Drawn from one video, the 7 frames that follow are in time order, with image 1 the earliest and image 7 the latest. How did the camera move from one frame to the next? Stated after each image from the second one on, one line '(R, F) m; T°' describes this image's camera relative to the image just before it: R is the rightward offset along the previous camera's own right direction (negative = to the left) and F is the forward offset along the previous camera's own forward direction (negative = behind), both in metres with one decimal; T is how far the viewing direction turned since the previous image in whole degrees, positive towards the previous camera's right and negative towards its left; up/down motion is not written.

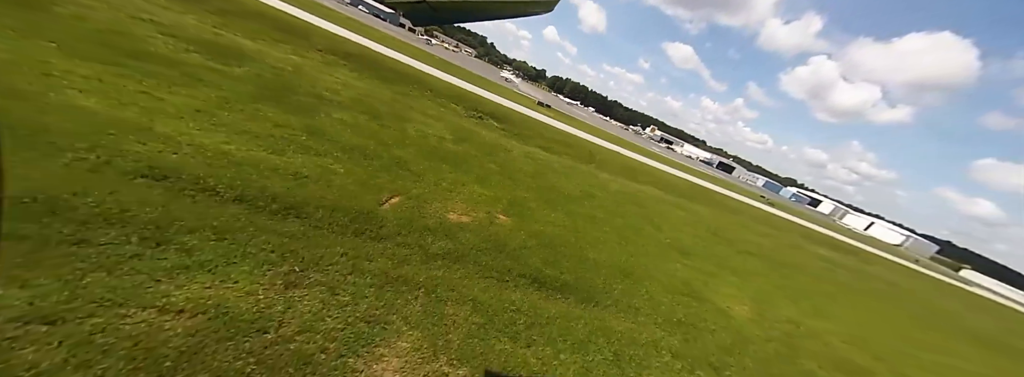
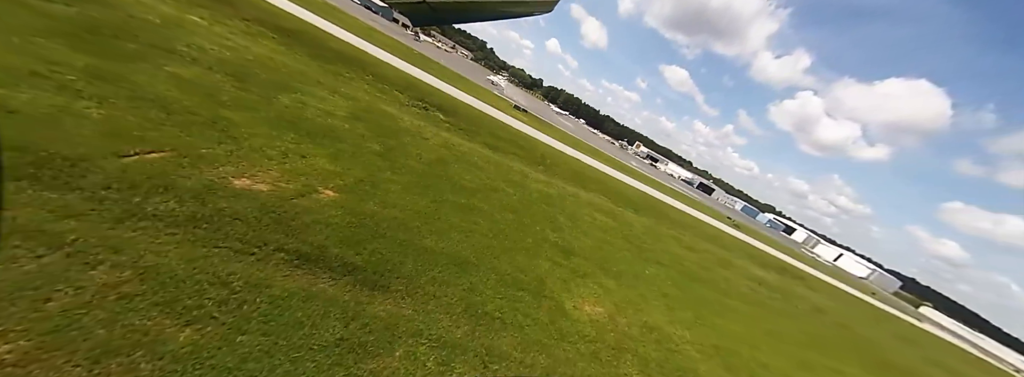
(+1.6, +0.1) m; +3°
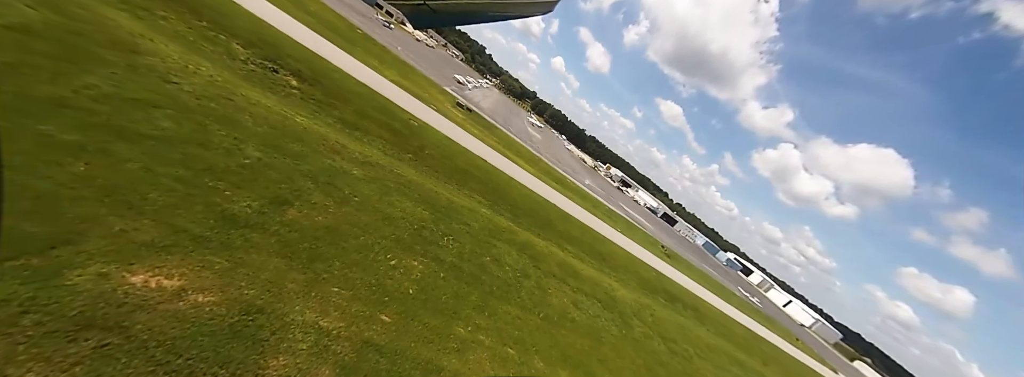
(+4.1, +0.3) m; +5°
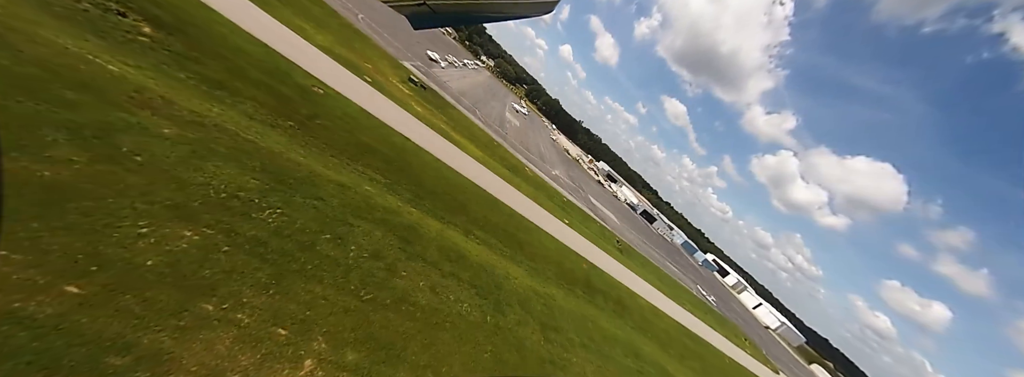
(+3.5, +0.4) m; +2°
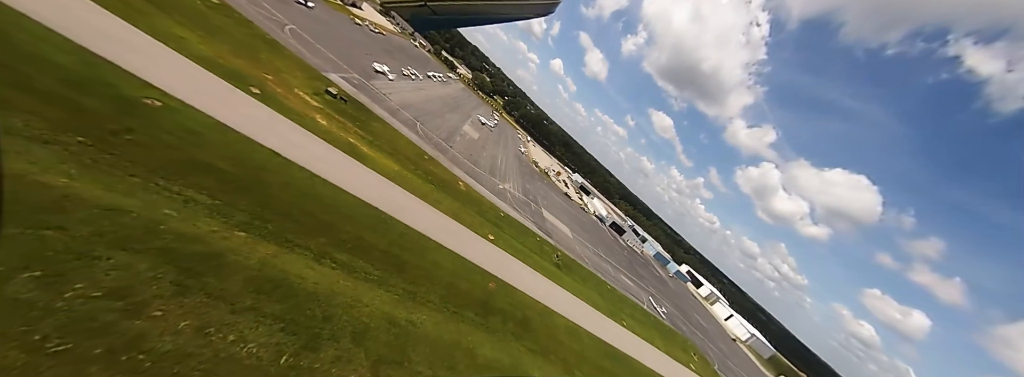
(+5.0, +0.4) m; +3°
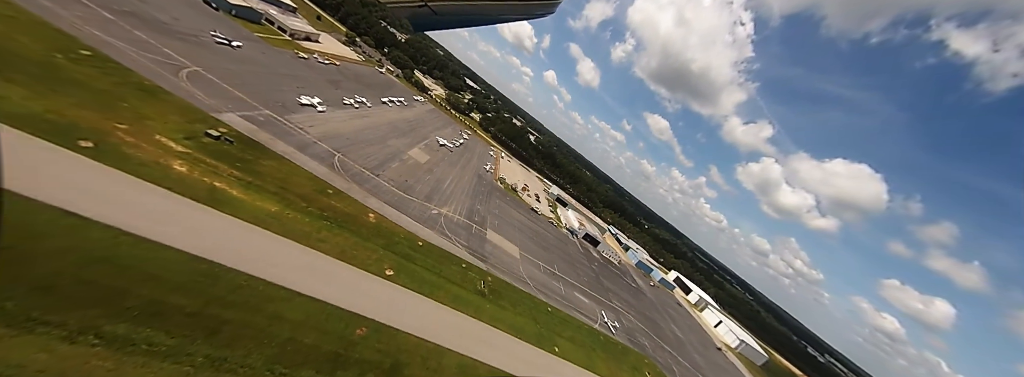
(+7.9, +0.8) m; 0°
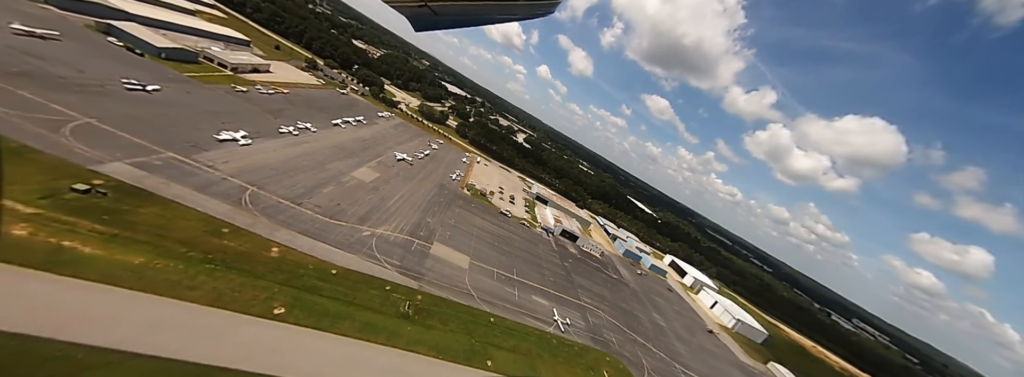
(+8.6, +1.5) m; -1°
